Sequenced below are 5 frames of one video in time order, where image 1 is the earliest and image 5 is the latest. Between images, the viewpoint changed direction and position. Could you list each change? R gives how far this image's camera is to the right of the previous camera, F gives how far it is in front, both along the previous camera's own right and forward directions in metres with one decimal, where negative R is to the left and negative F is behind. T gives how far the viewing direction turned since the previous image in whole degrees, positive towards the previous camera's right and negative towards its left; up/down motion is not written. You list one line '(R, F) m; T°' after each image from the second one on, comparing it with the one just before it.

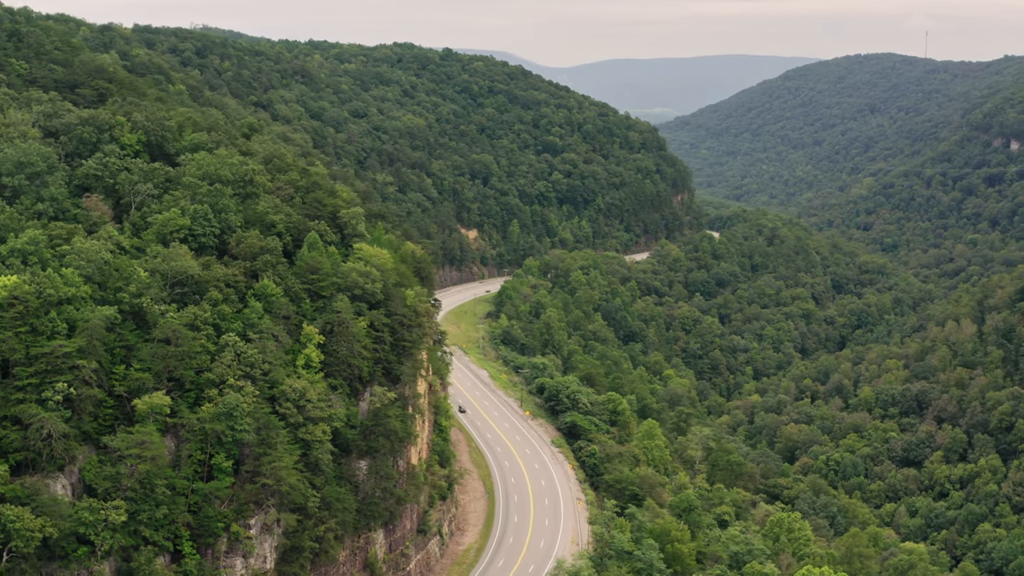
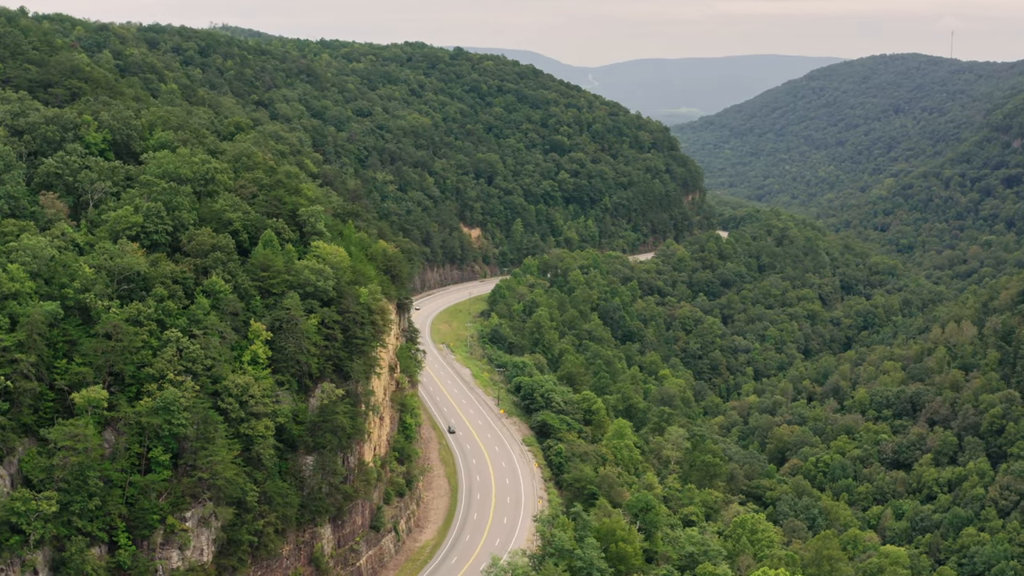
(+2.9, -0.2) m; -1°
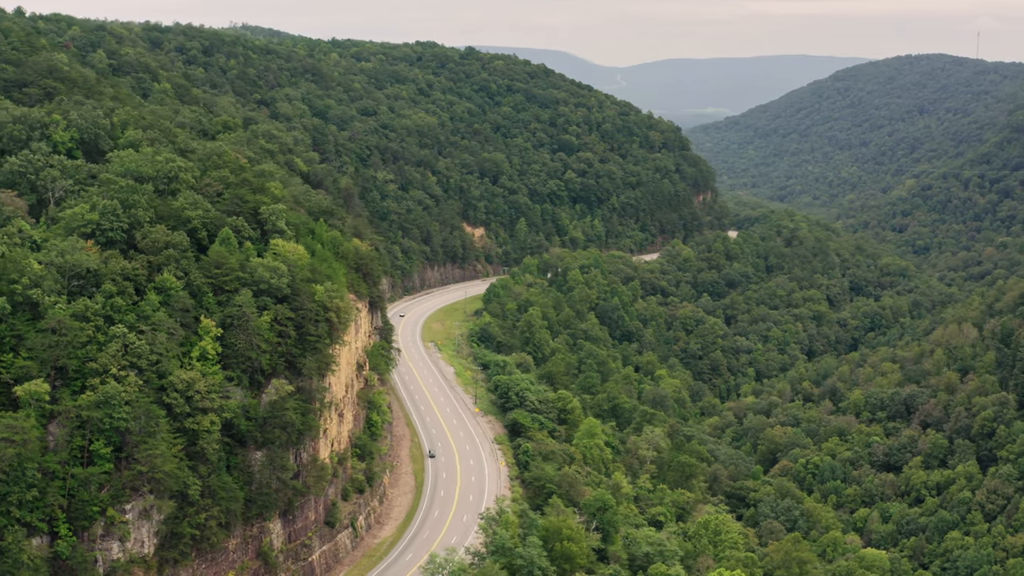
(+2.8, -0.2) m; -1°
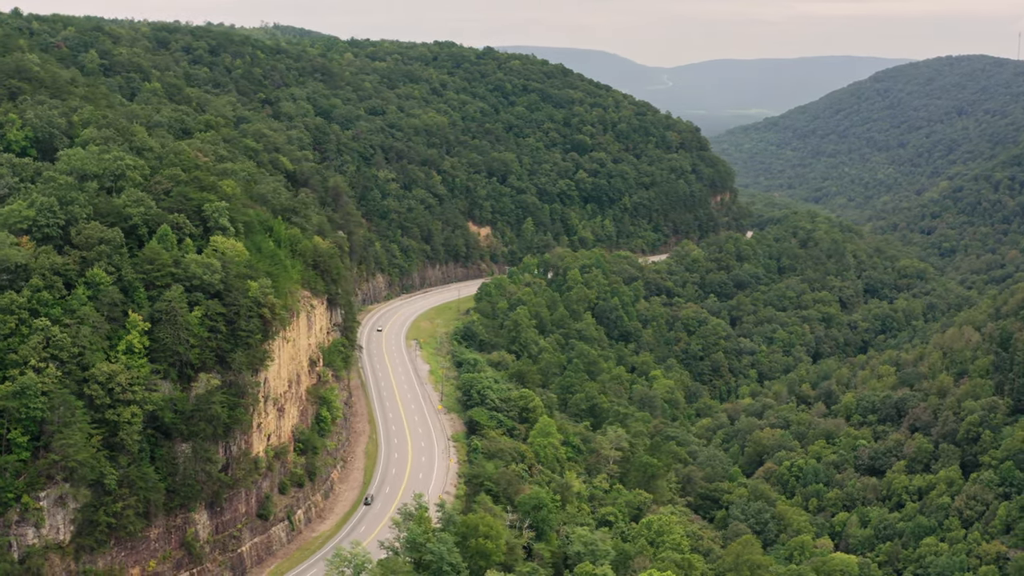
(+4.4, -0.3) m; -2°
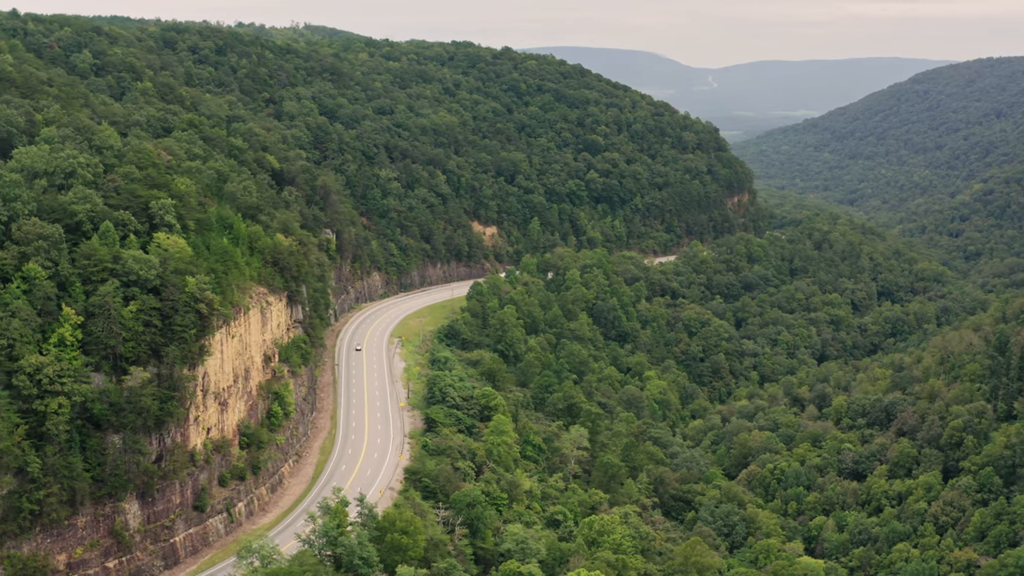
(+4.4, -0.3) m; -2°
